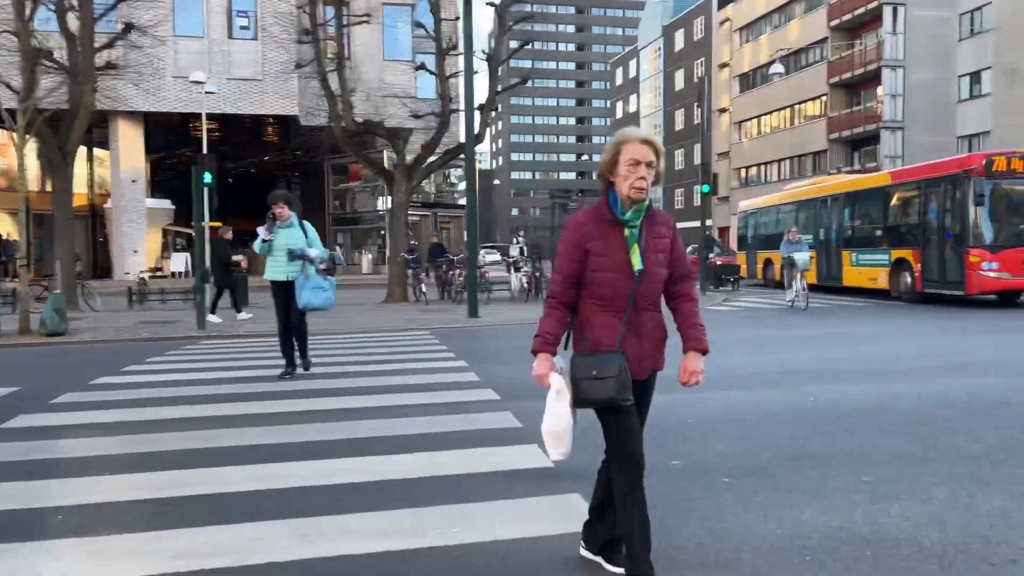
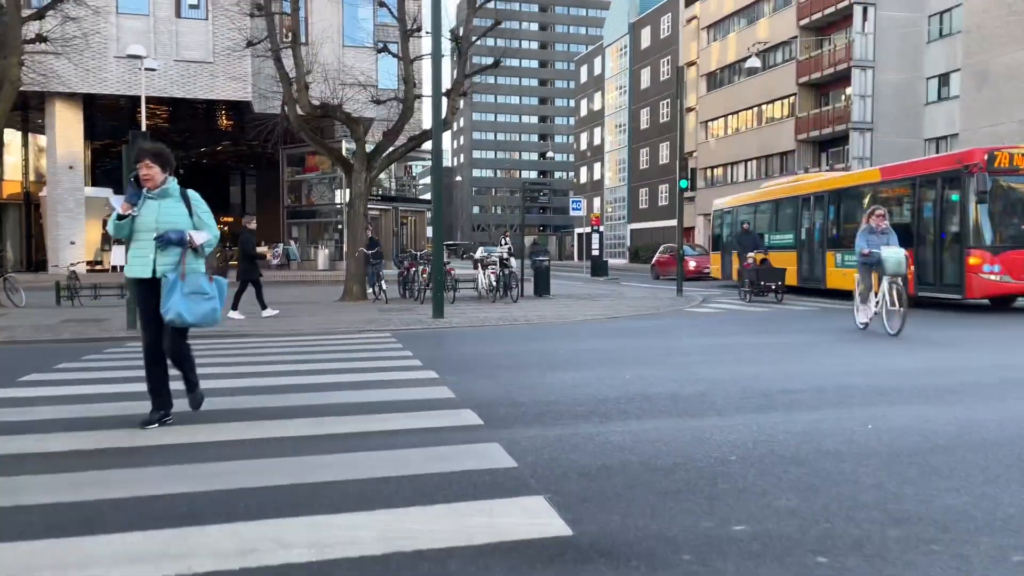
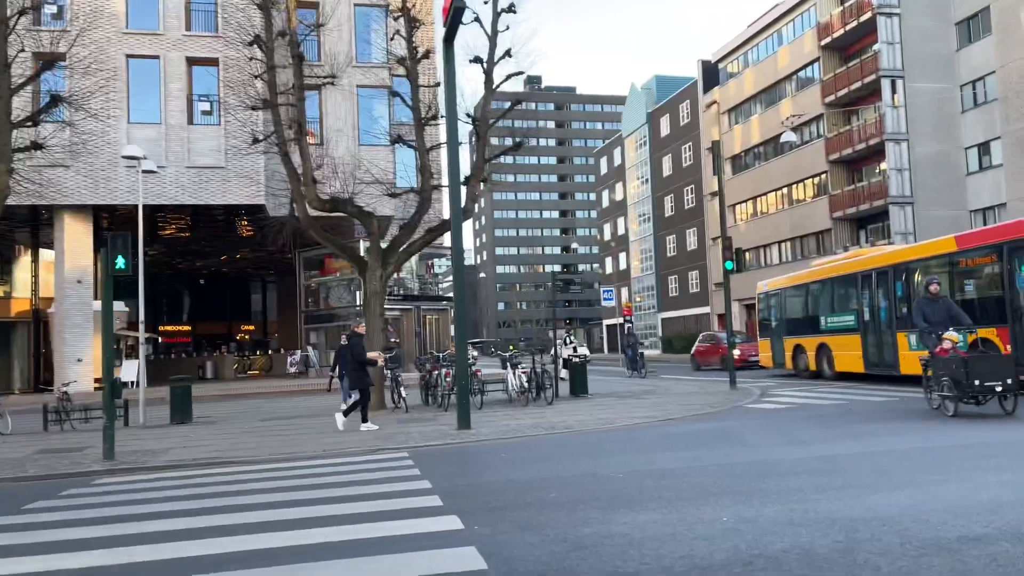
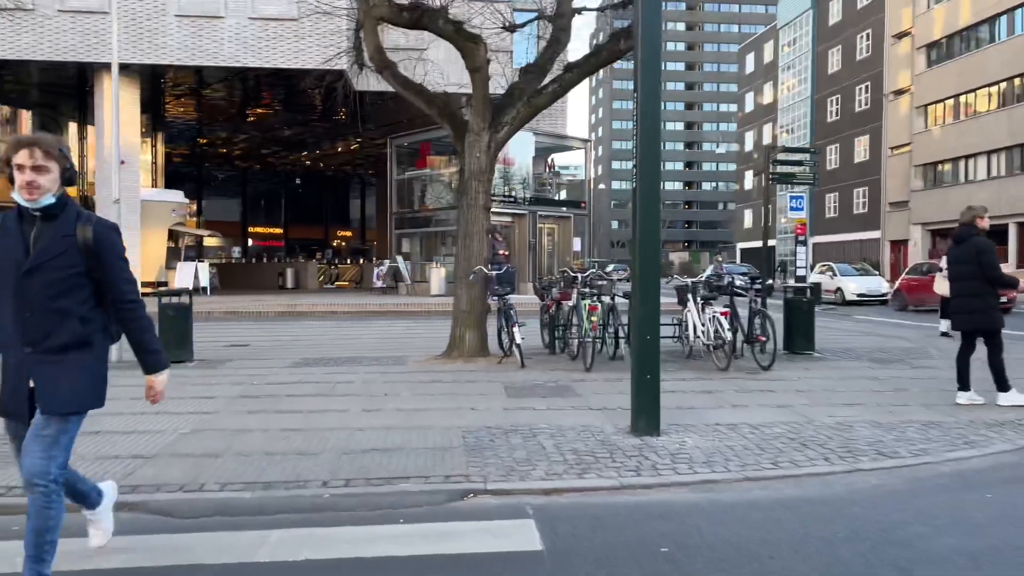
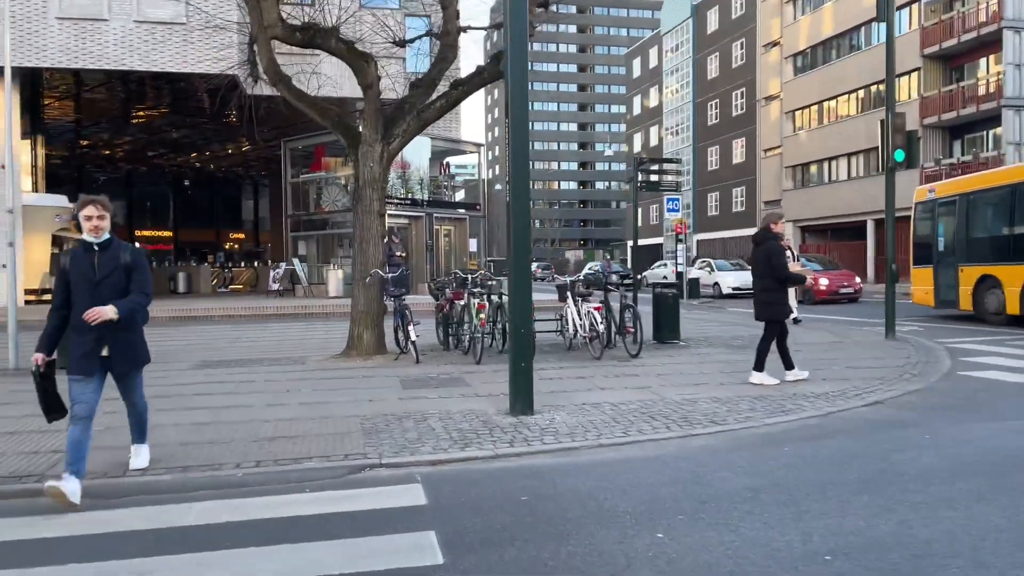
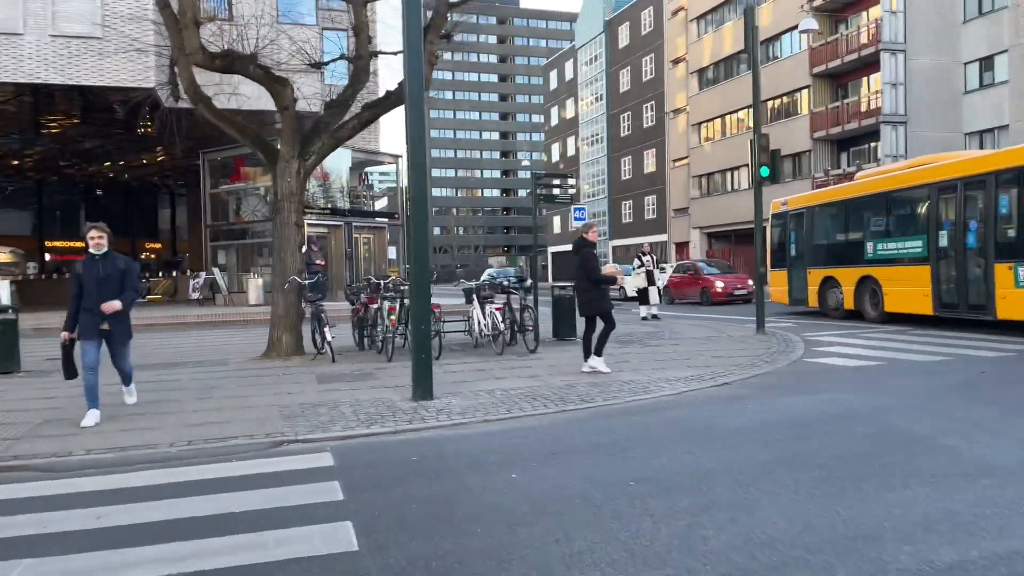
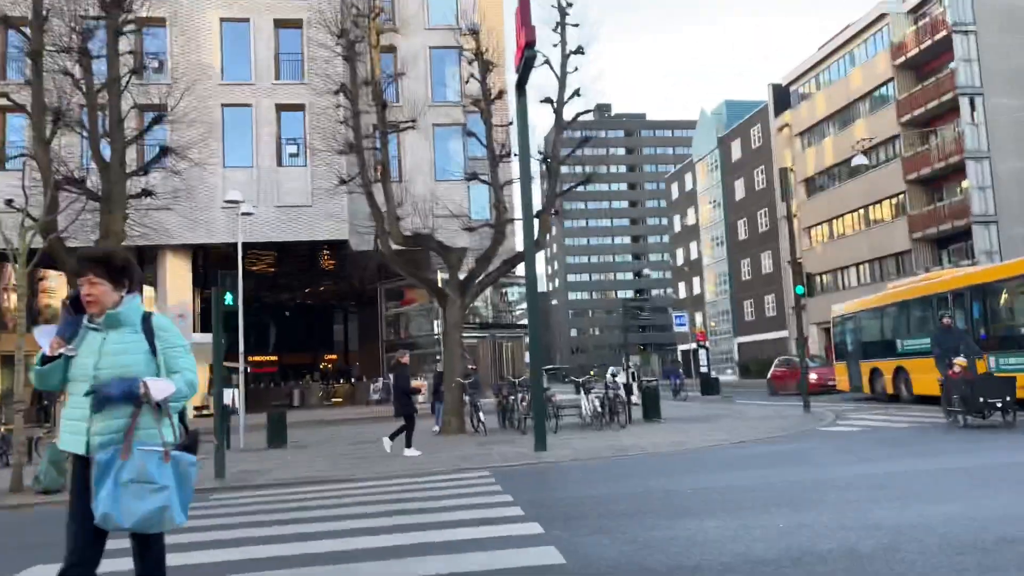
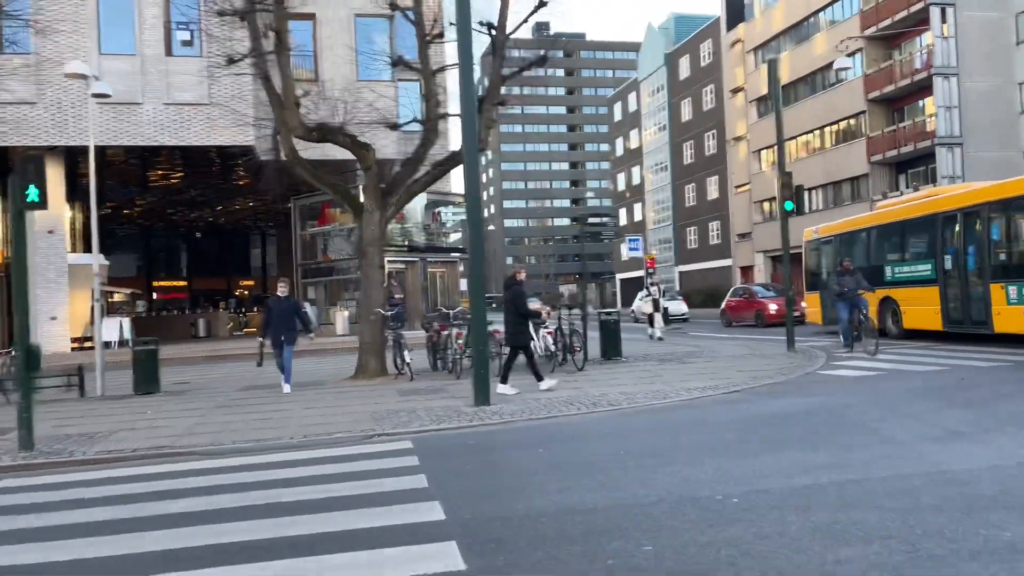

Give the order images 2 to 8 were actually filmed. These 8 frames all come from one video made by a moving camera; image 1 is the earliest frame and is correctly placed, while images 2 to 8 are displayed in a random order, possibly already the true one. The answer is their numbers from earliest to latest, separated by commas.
2, 7, 3, 8, 6, 5, 4
